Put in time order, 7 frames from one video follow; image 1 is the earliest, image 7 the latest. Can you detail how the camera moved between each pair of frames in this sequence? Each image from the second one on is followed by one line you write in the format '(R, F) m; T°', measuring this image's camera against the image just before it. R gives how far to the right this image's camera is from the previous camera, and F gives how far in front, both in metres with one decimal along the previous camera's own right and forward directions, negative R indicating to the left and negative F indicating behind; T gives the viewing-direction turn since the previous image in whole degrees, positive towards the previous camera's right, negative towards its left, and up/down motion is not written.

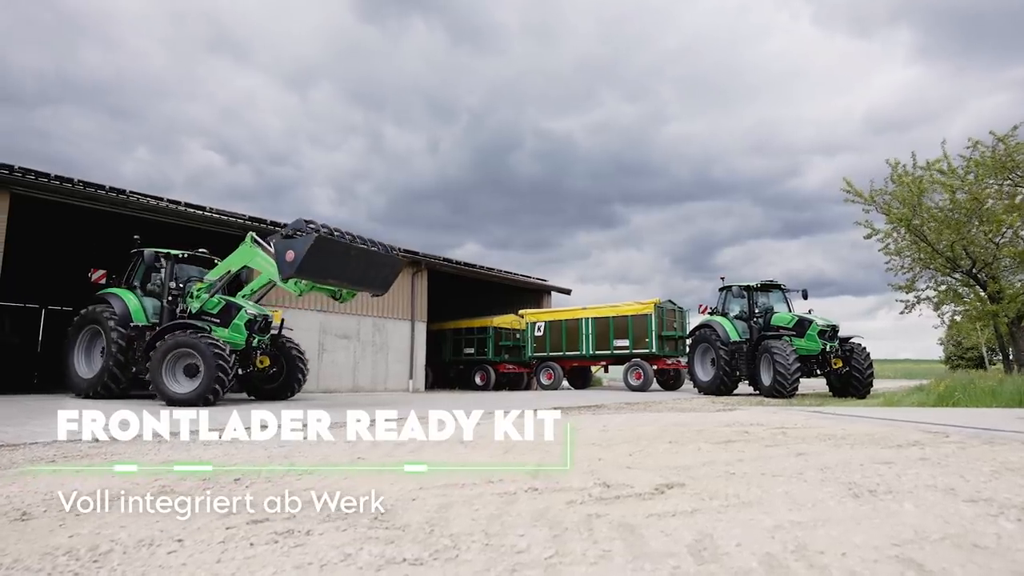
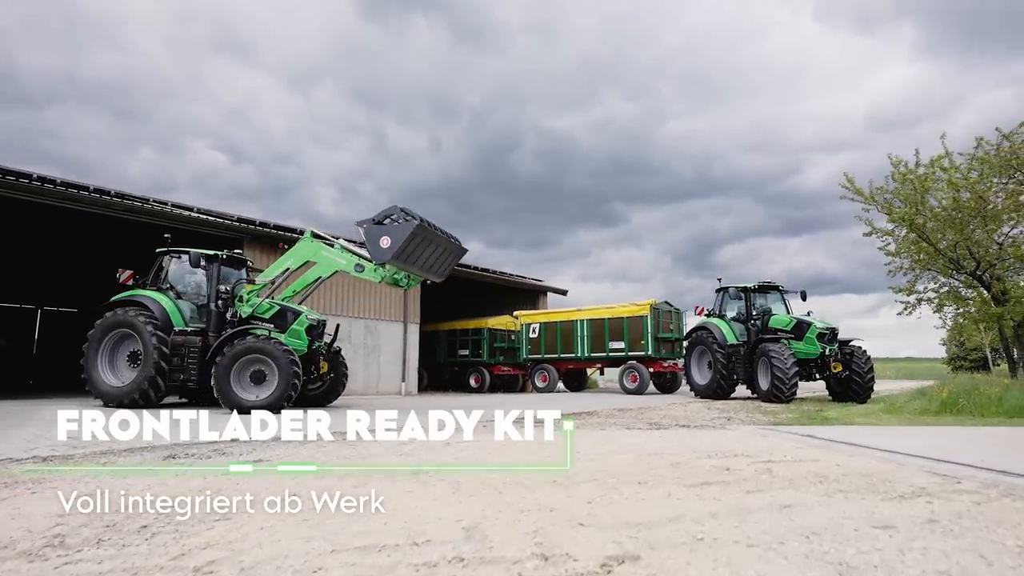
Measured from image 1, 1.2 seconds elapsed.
(+0.2, +0.3) m; 0°
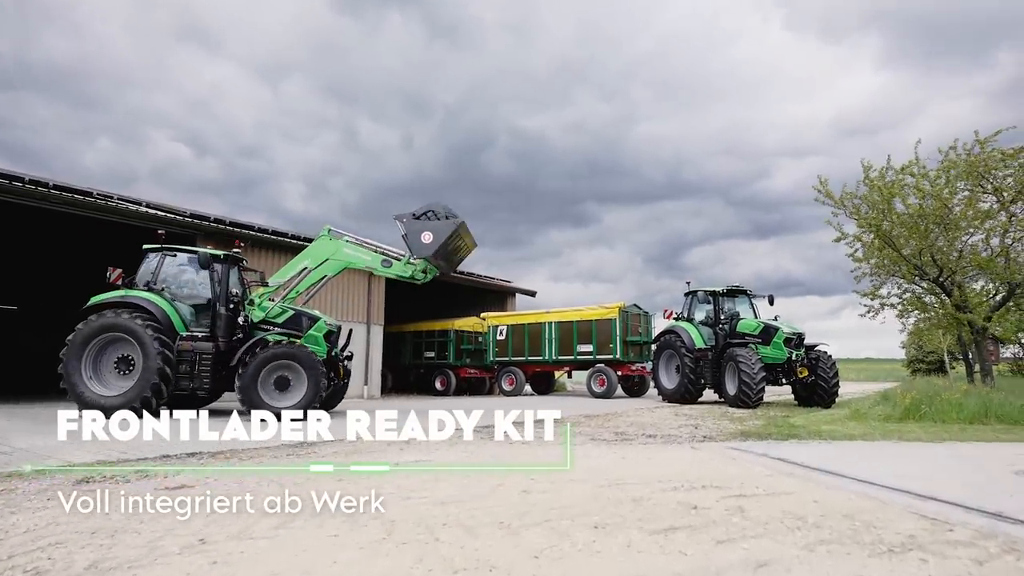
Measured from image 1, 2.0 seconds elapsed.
(+0.1, +0.3) m; +2°
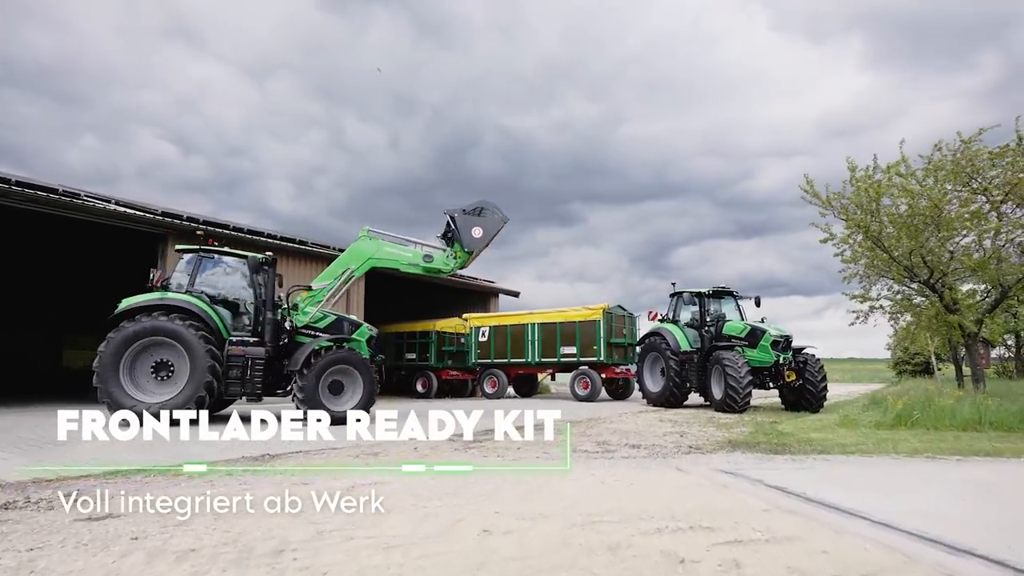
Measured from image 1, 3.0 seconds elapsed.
(+0.1, +0.3) m; +1°
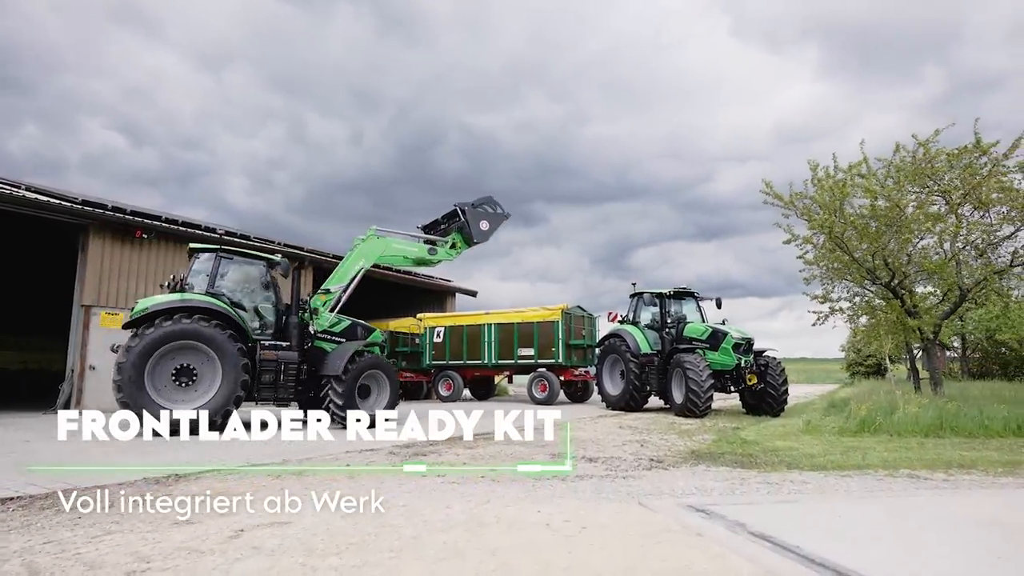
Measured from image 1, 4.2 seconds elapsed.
(+0.1, +0.5) m; +3°
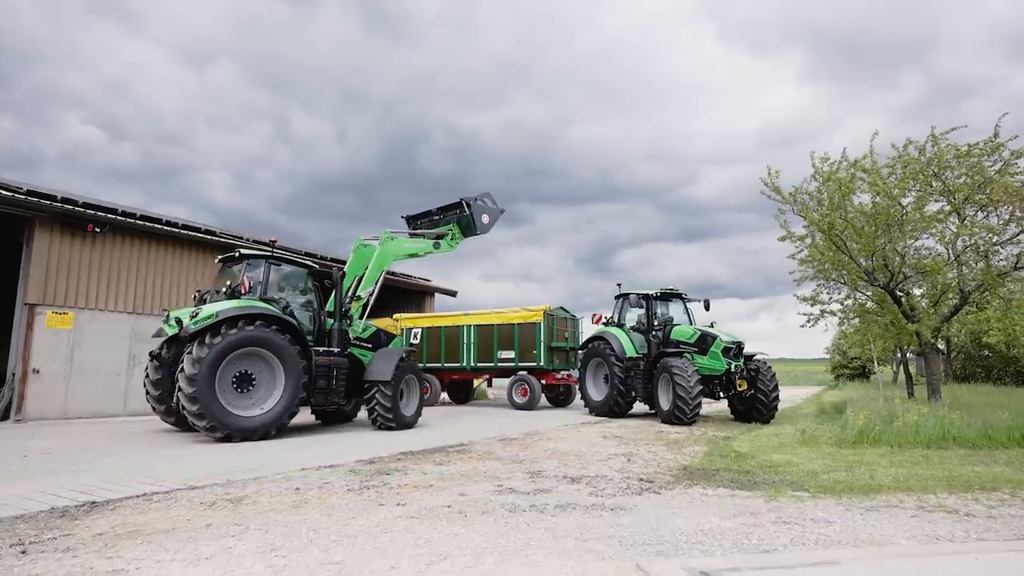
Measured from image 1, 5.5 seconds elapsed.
(+0.1, +0.6) m; +1°
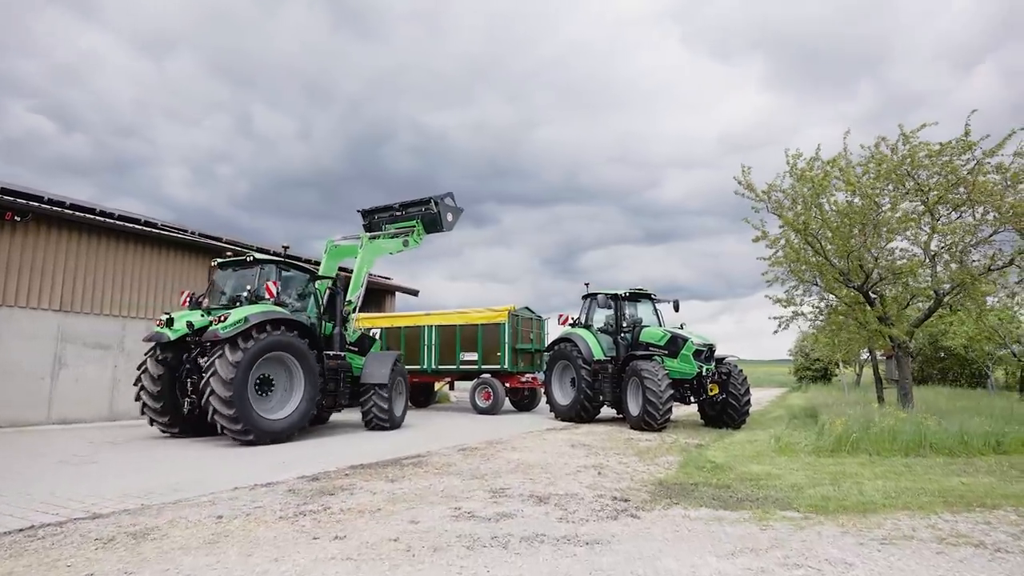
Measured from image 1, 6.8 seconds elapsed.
(0.0, +0.6) m; +3°
